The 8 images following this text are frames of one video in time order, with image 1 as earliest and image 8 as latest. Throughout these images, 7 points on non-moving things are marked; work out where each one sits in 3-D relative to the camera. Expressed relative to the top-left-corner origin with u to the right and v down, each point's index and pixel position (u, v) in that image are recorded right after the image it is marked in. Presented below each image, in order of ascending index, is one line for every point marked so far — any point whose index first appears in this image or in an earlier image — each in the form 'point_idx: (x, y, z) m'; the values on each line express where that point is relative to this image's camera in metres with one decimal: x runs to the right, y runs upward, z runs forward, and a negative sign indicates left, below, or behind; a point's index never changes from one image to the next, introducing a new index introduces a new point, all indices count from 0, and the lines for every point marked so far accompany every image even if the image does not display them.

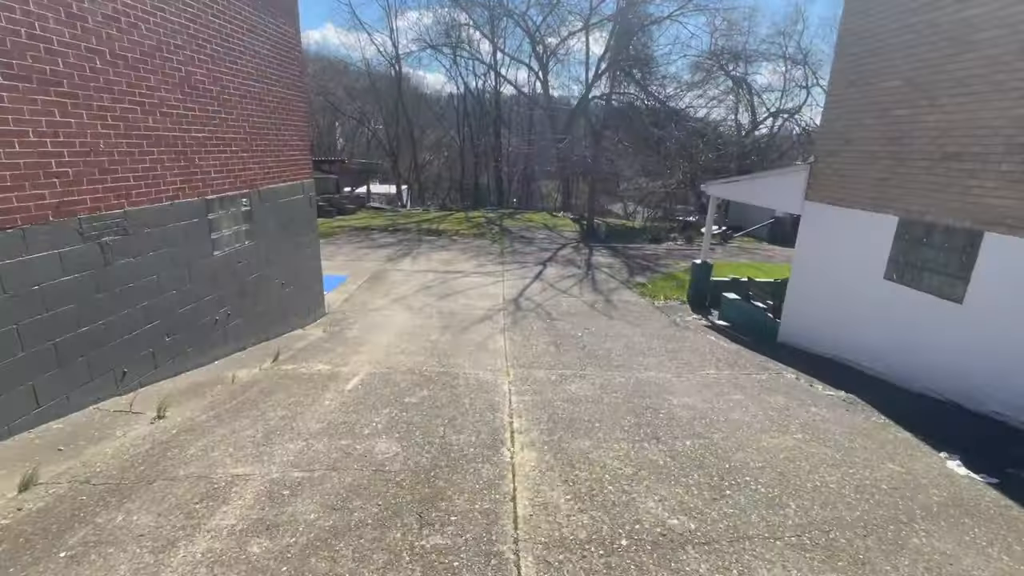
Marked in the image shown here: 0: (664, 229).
0: (+5.6, +2.2, +17.4) m
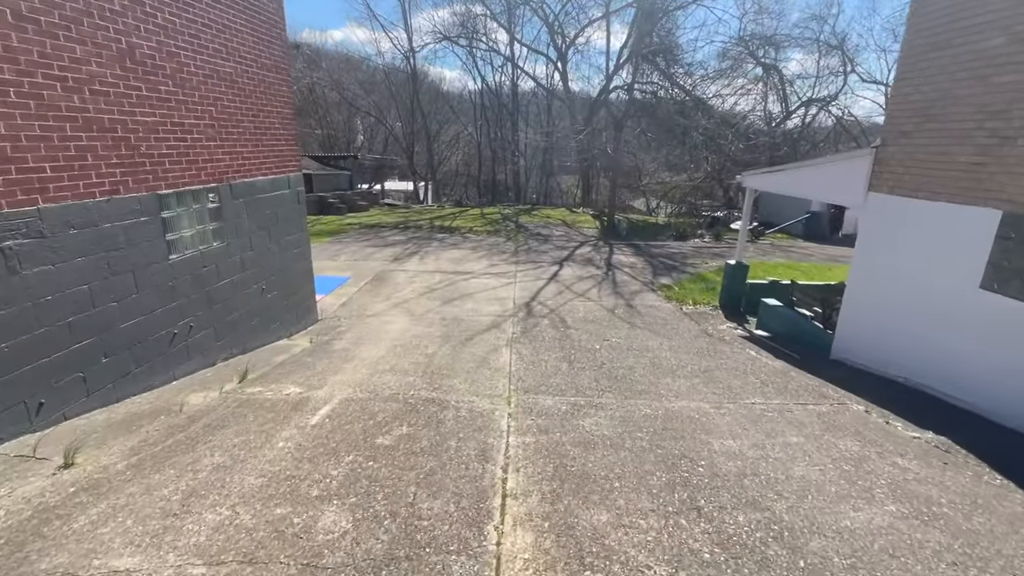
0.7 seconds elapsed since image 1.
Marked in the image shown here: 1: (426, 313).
0: (+6.2, +2.2, +16.4) m
1: (-1.3, -0.4, +7.5) m
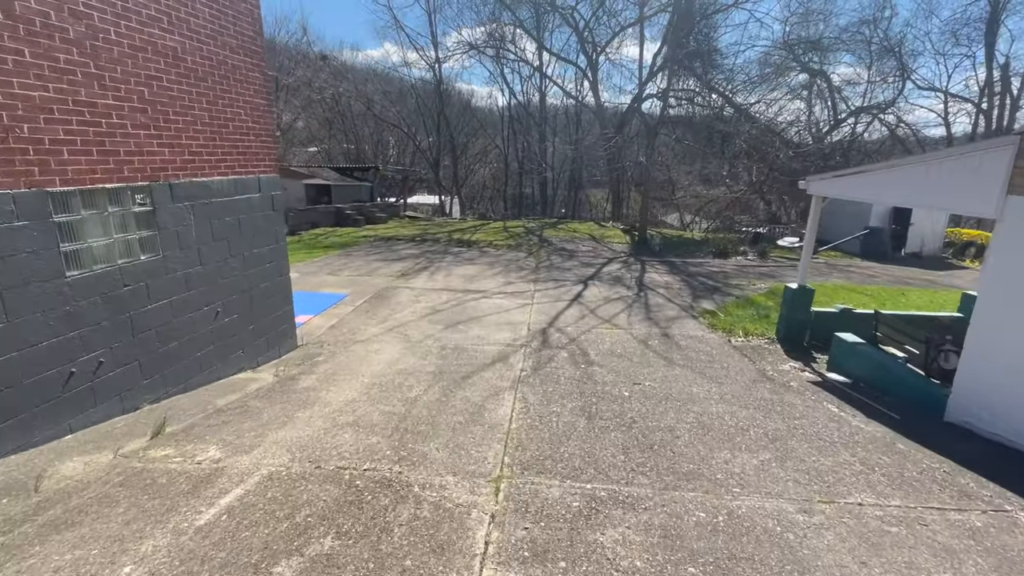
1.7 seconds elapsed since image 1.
0: (+6.9, +1.5, +14.9) m
1: (-1.2, -0.7, +6.4) m
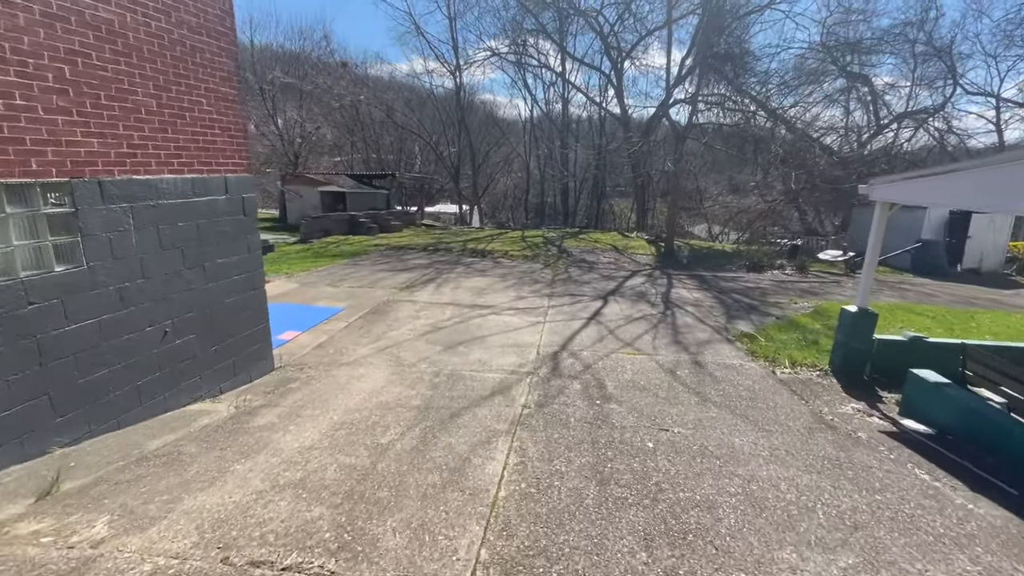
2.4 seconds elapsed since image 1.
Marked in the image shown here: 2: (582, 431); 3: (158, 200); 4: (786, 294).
0: (+7.4, +1.0, +13.8) m
1: (-1.1, -0.9, +5.6) m
2: (+0.6, -1.1, +3.8) m
3: (-2.9, +0.7, +3.8) m
4: (+5.5, -0.1, +9.5) m
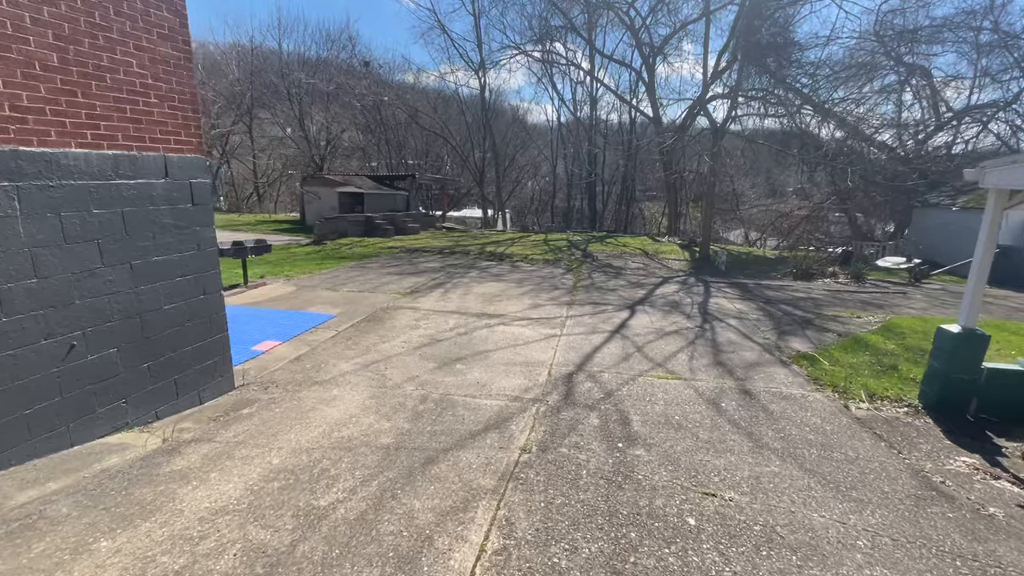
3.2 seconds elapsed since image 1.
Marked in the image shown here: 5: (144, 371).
0: (+7.9, +0.7, +12.4) m
1: (-1.1, -1.0, +4.7) m
2: (+0.5, -1.2, +2.8) m
3: (-2.9, +0.7, +3.0) m
4: (+5.8, -0.3, +8.2) m
5: (-2.8, -0.6, +3.7) m
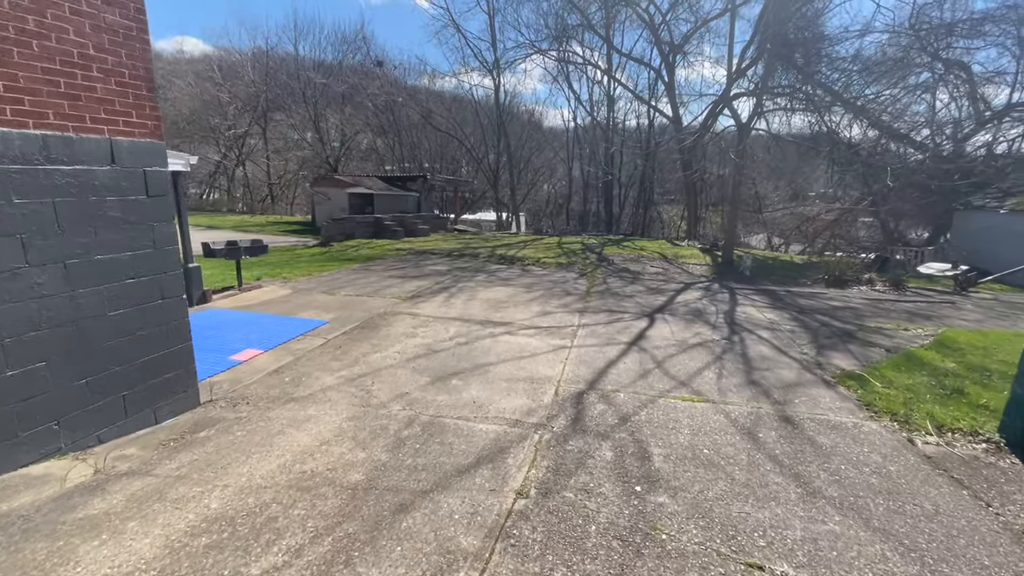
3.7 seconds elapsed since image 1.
0: (+8.2, +0.5, +11.5) m
1: (-1.1, -1.0, +4.1) m
2: (+0.4, -1.2, +2.2) m
3: (-2.9, +0.7, +2.5) m
4: (+5.9, -0.5, +7.4) m
5: (-2.9, -0.7, +3.2) m
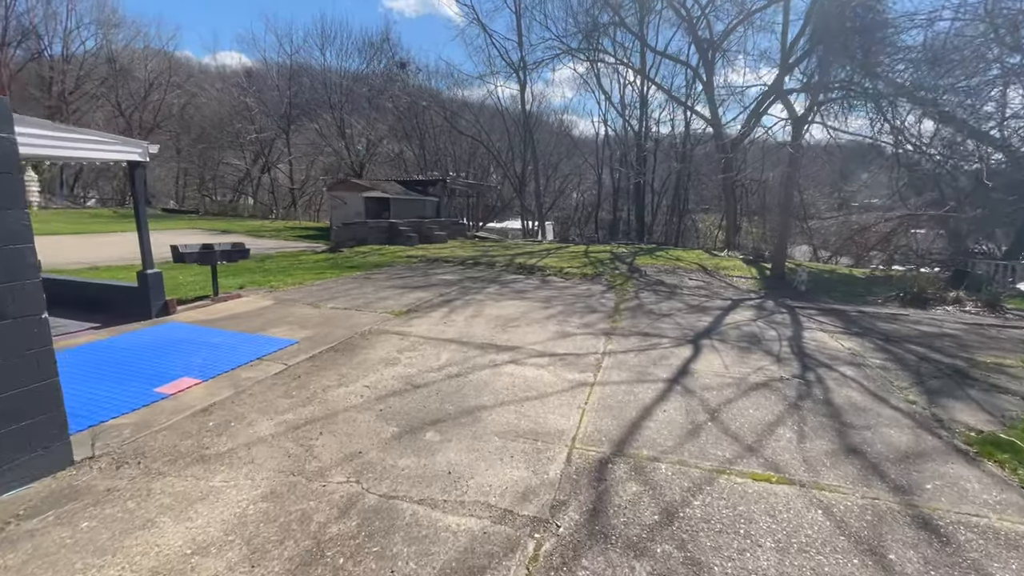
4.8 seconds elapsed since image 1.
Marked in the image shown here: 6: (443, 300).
0: (+8.6, +0.1, +9.8) m
1: (-1.1, -1.1, +2.9) m
2: (+0.3, -1.4, +0.9) m
3: (-3.0, +0.6, +1.5) m
4: (+6.0, -0.7, +5.8) m
5: (-3.0, -0.7, +2.1) m
6: (-1.1, -0.2, +7.4) m
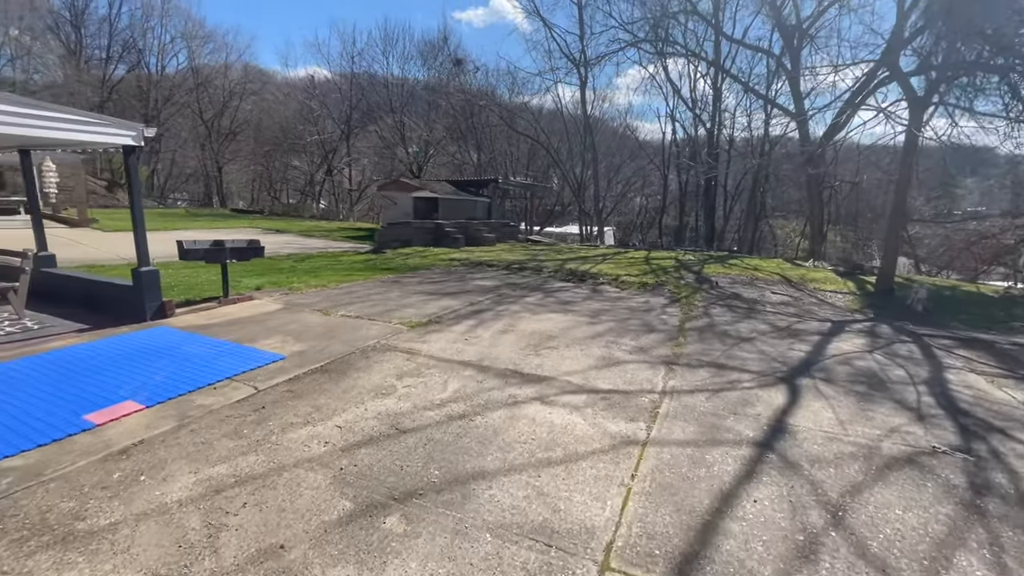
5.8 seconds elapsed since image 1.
0: (+9.3, -0.3, +7.5) m
1: (-1.2, -1.2, +1.9) m
2: (-0.1, -1.4, -0.3) m
3: (-3.2, +0.6, +0.7) m
4: (+6.3, -1.0, +3.9) m
5: (-3.1, -0.7, +1.3) m
6: (-0.5, -0.3, +6.4) m
